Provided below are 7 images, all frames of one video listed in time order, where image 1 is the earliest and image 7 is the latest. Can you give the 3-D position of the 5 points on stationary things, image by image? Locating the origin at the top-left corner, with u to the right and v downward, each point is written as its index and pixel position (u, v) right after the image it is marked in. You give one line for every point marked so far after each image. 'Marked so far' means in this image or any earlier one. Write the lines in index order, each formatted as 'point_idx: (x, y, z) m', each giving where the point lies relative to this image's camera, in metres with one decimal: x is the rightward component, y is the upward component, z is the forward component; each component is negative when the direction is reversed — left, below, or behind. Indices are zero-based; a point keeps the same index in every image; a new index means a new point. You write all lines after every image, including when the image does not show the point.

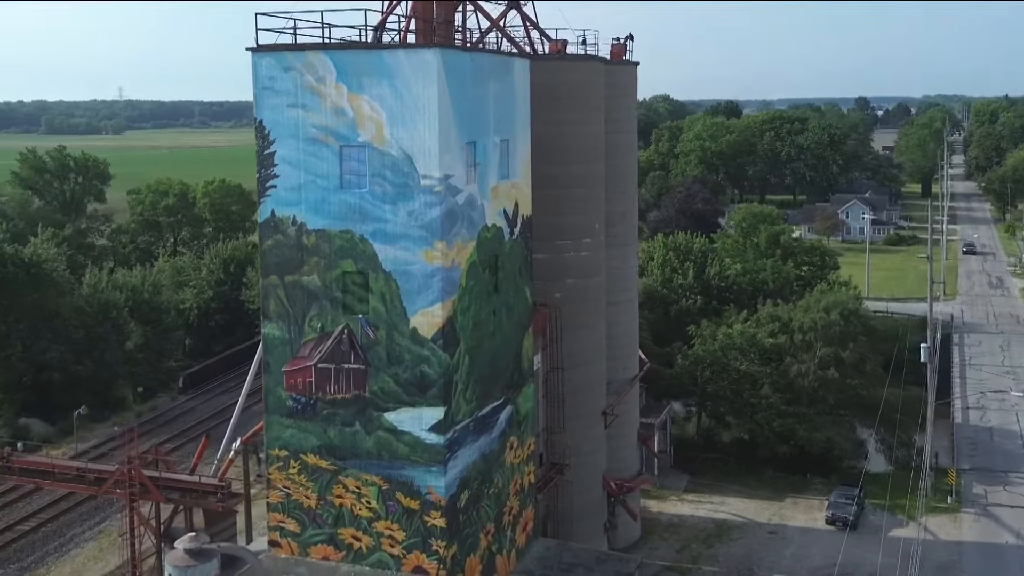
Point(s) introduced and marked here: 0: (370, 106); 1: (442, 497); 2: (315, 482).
0: (-2.4, +3.1, +17.3) m
1: (-1.2, -3.7, +18.0) m
2: (-3.7, -3.6, +18.9) m
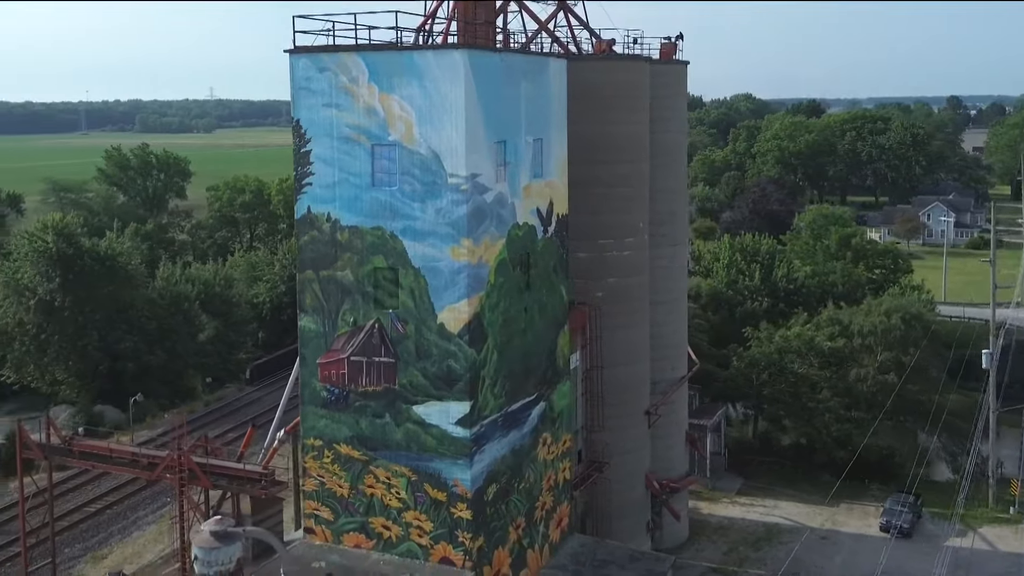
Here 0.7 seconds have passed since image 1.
0: (-2.0, +3.2, +17.7) m
1: (-0.8, -3.6, +18.4) m
2: (-3.2, -3.5, +19.5) m
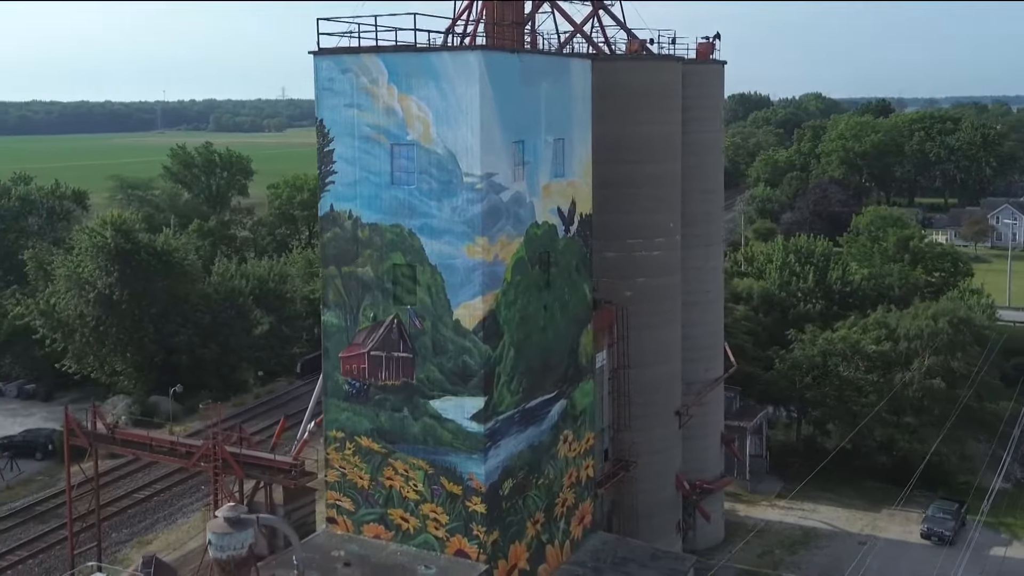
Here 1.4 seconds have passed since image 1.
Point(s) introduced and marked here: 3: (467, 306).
0: (-1.7, +3.2, +18.1) m
1: (-0.6, -3.6, +18.7) m
2: (-2.8, -3.5, +19.9) m
3: (-0.8, -0.3, +18.2) m
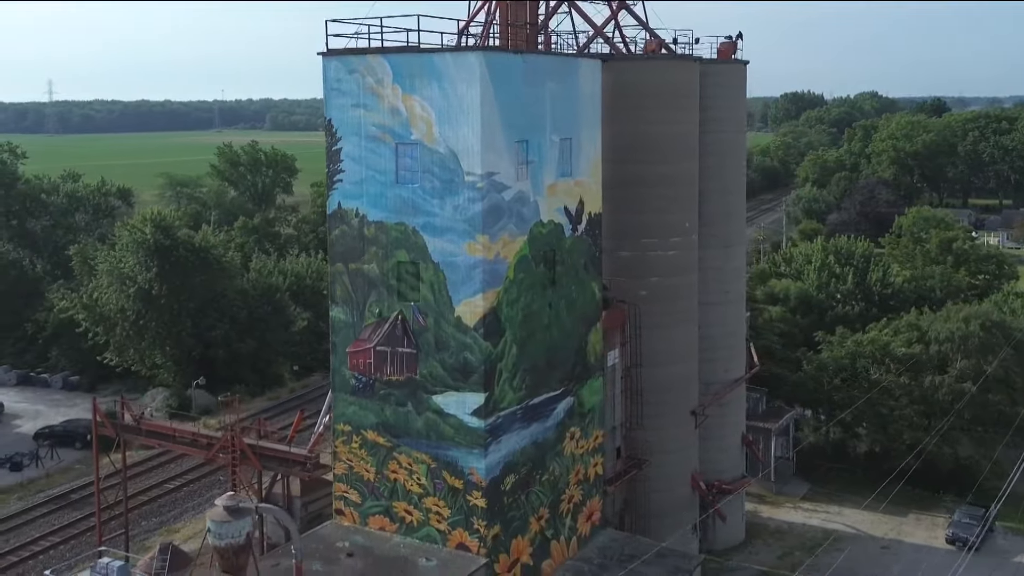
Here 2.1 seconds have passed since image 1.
0: (-1.6, +3.3, +18.4) m
1: (-0.6, -3.6, +19.0) m
2: (-2.8, -3.4, +20.3) m
3: (-0.8, -0.3, +18.5) m
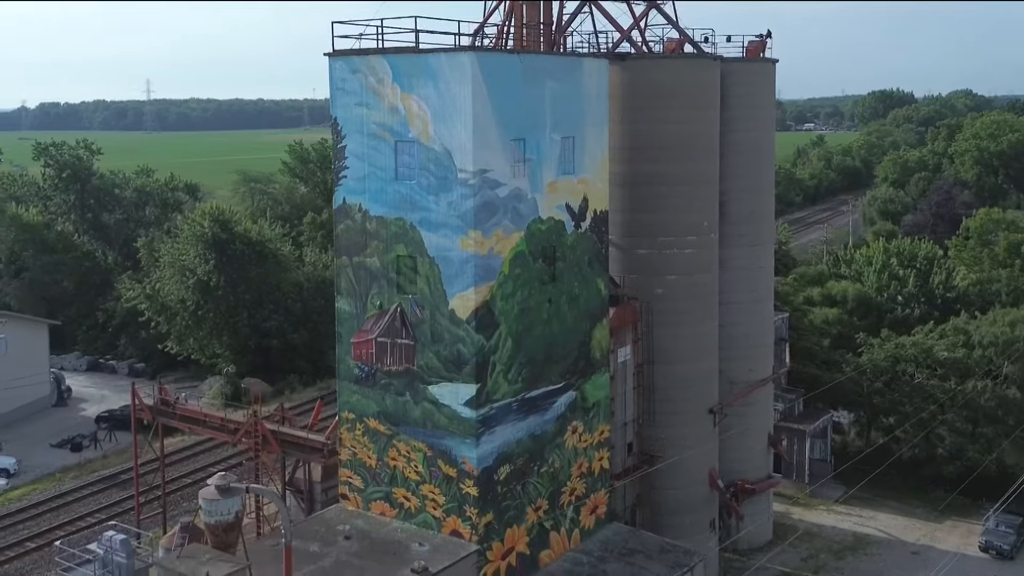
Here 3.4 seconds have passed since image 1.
0: (-1.8, +3.4, +19.0) m
1: (-0.7, -3.4, +19.5) m
2: (-2.8, -3.2, +21.0) m
3: (-1.0, -0.2, +19.1) m
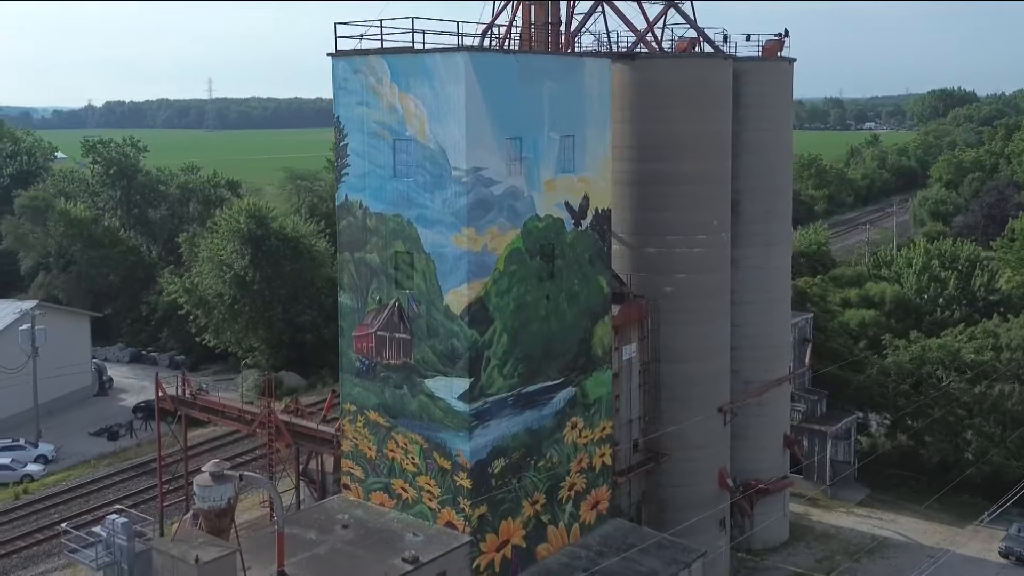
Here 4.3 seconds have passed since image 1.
0: (-1.9, +3.5, +19.4) m
1: (-0.9, -3.4, +19.9) m
2: (-2.9, -3.1, +21.5) m
3: (-1.1, -0.1, +19.4) m
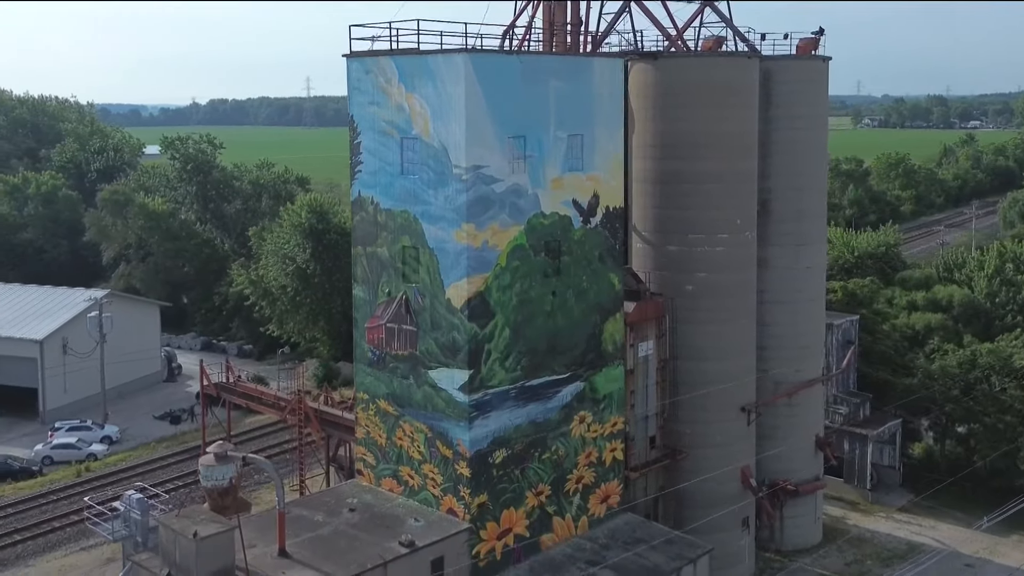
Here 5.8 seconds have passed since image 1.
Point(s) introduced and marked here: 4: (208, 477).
0: (-1.8, +3.6, +20.1) m
1: (-0.9, -3.2, +20.5) m
2: (-2.8, -3.0, +22.2) m
3: (-1.1, 0.0, +20.0) m
4: (-5.5, -3.4, +18.4) m
